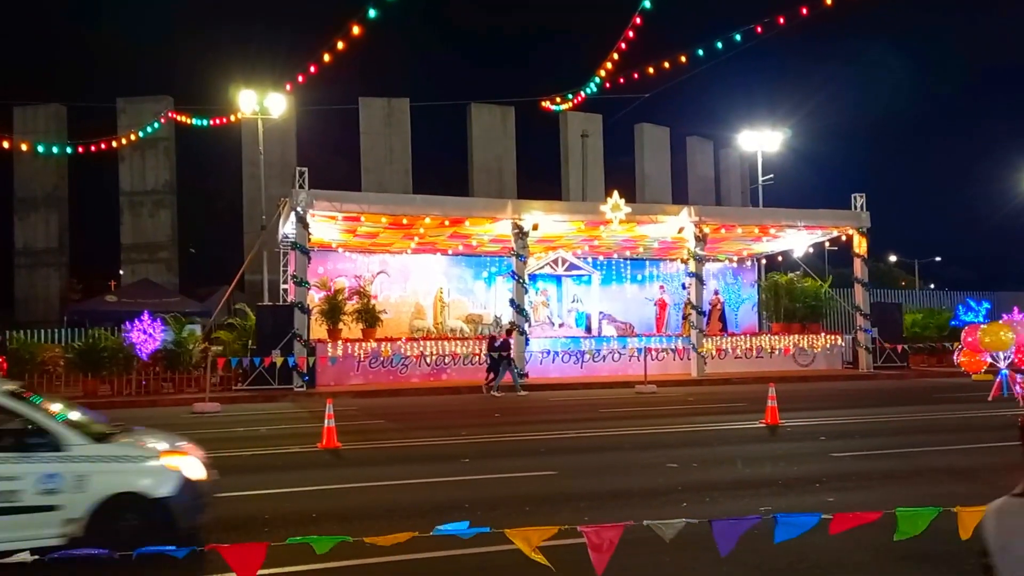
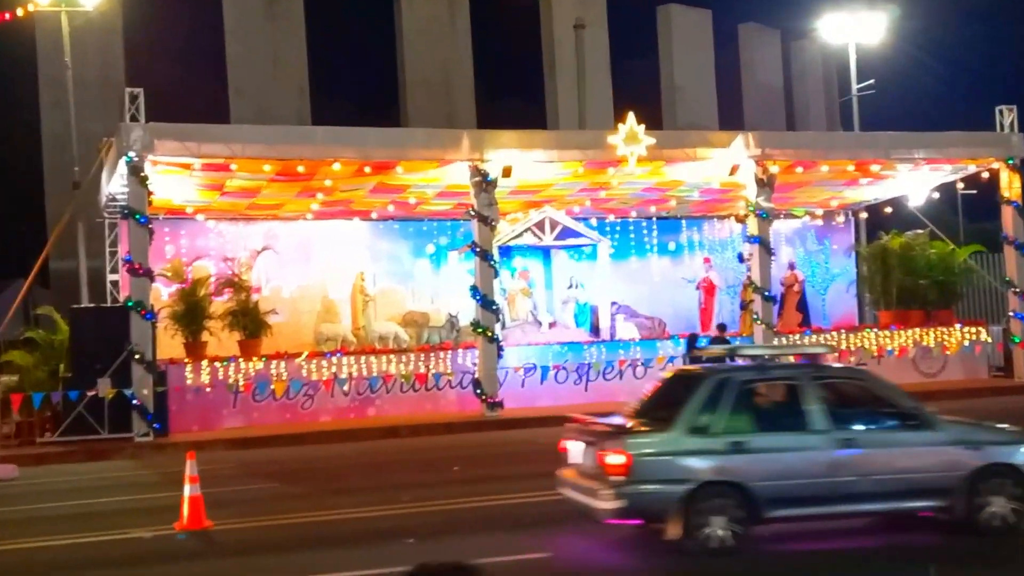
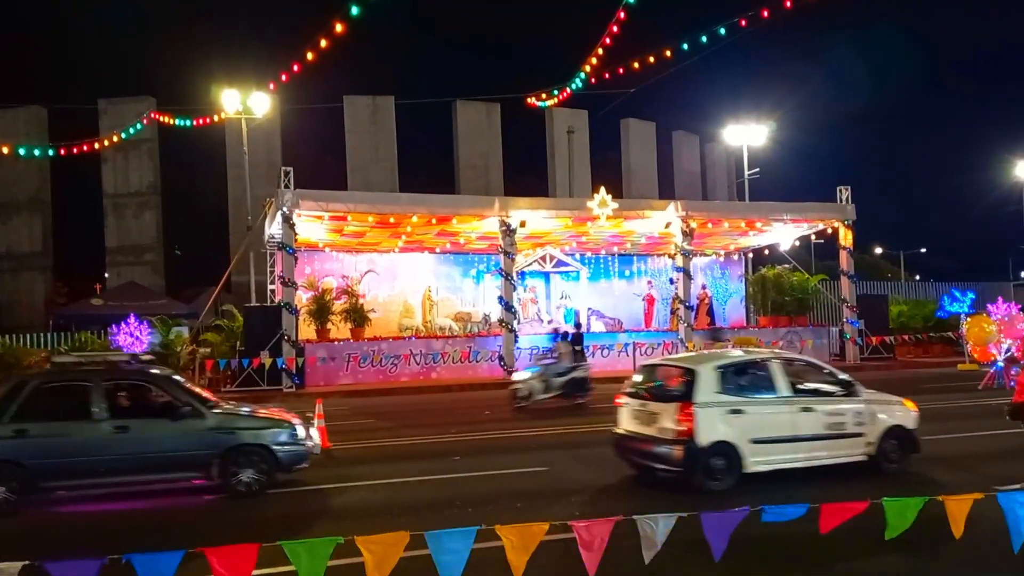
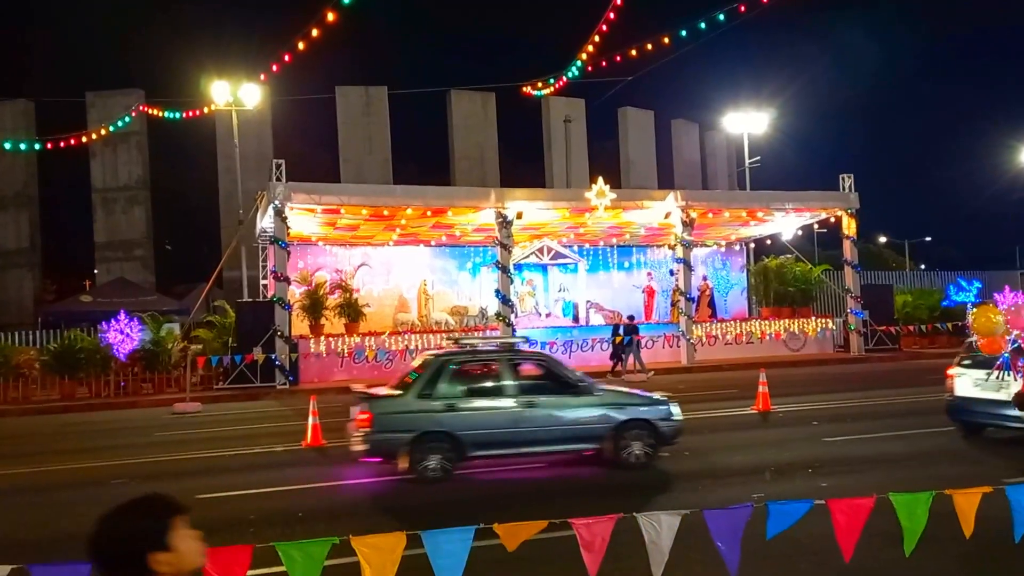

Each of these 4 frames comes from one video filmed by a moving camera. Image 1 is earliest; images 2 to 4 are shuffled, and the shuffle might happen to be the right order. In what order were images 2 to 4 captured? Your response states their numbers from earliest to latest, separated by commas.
3, 4, 2
